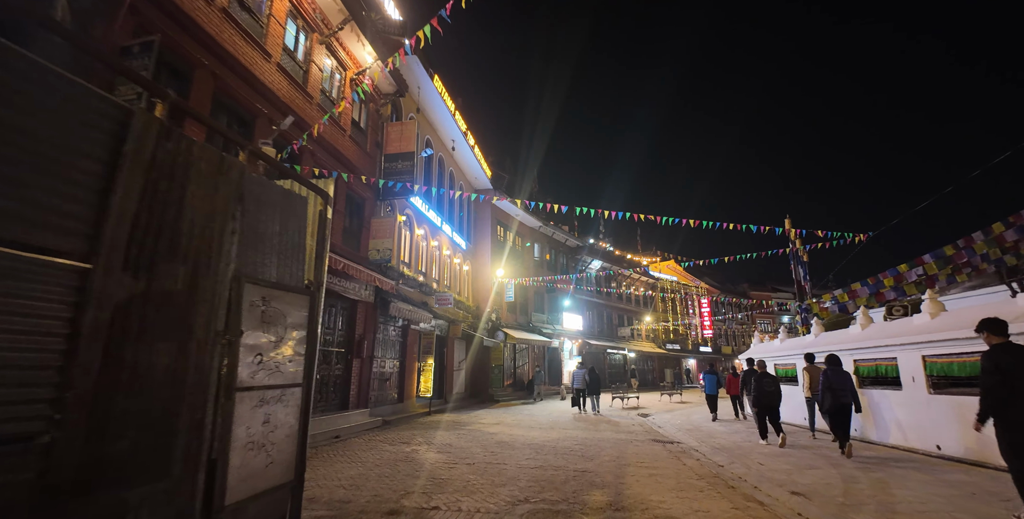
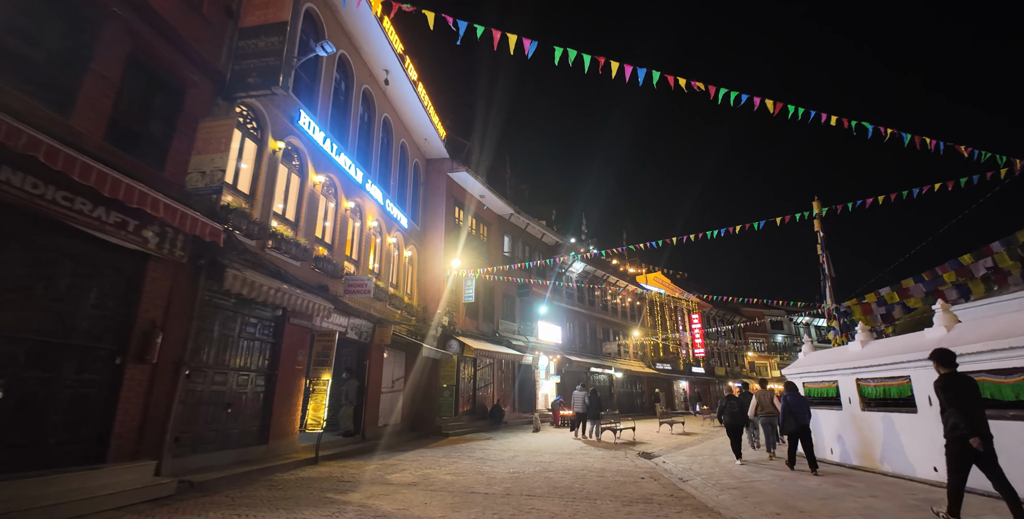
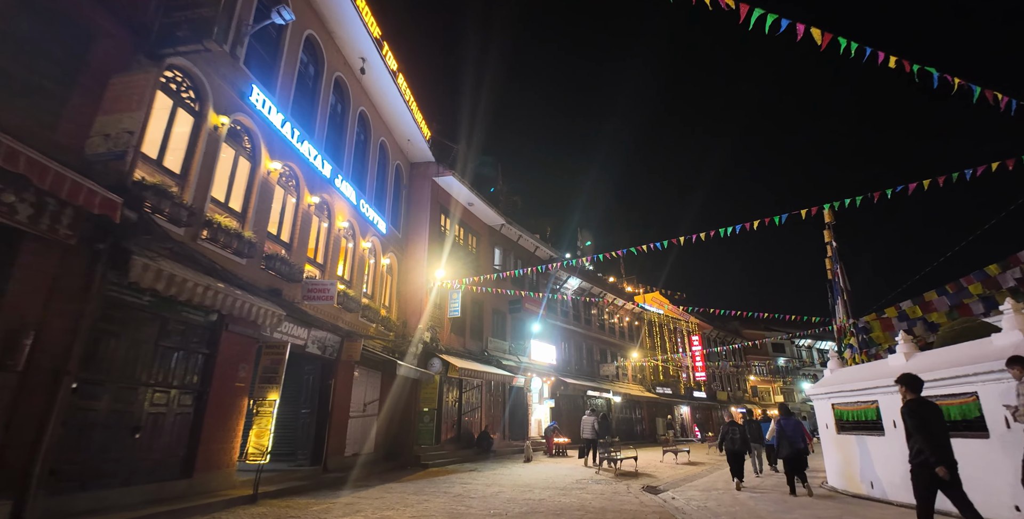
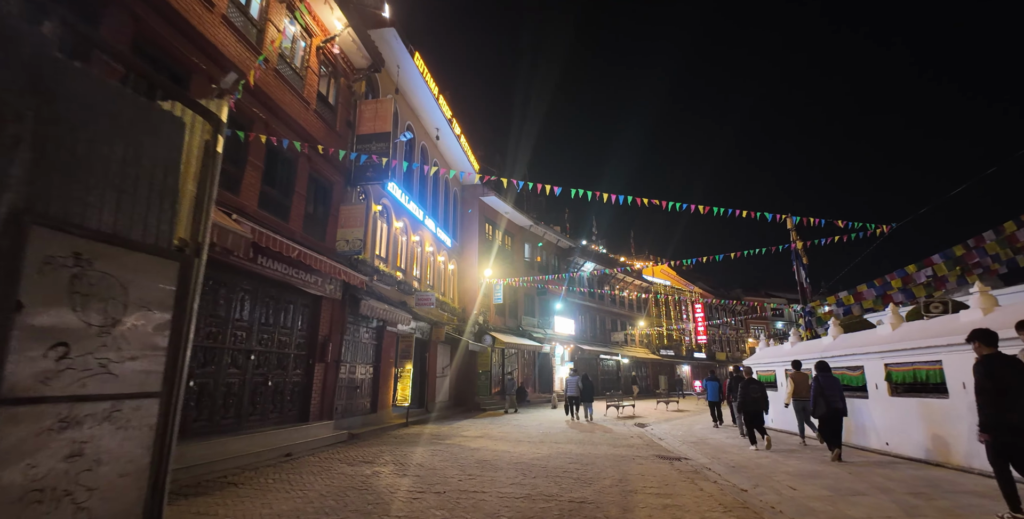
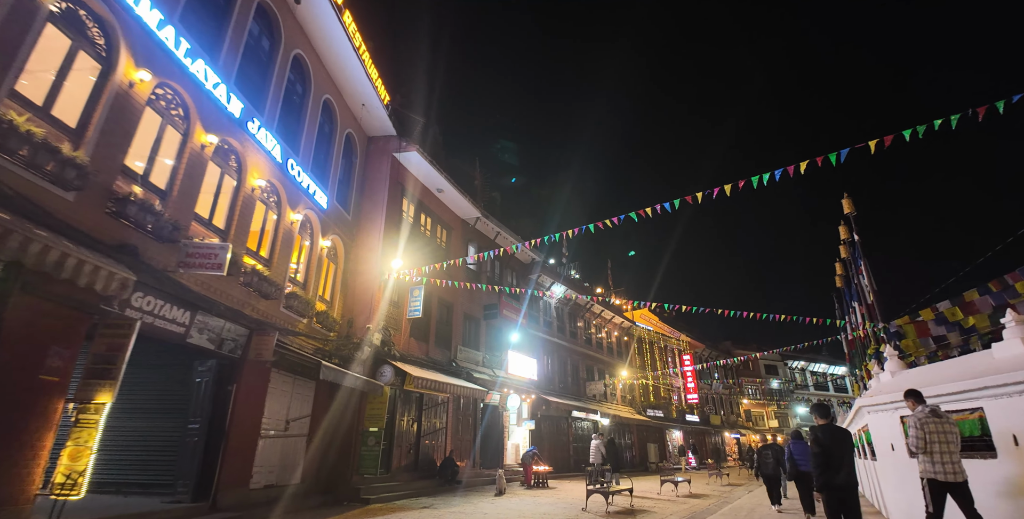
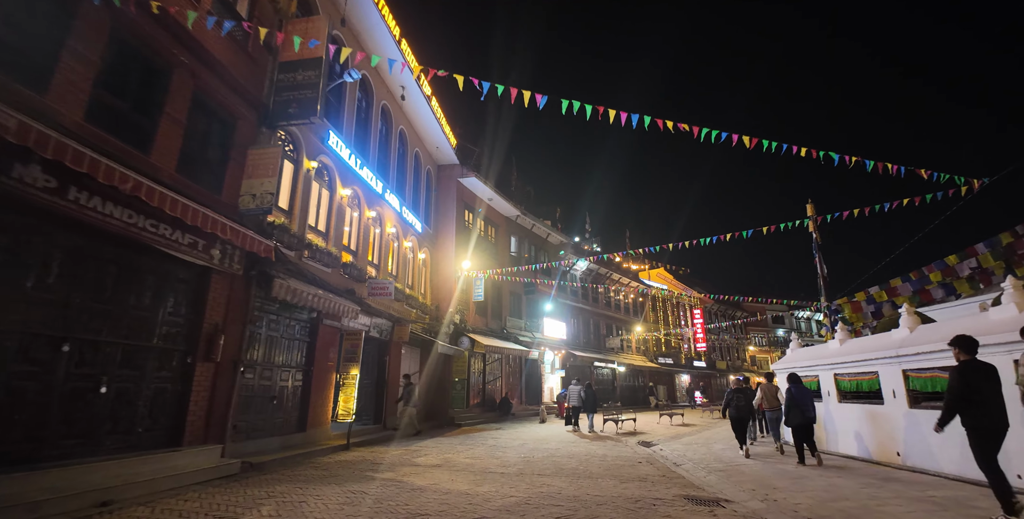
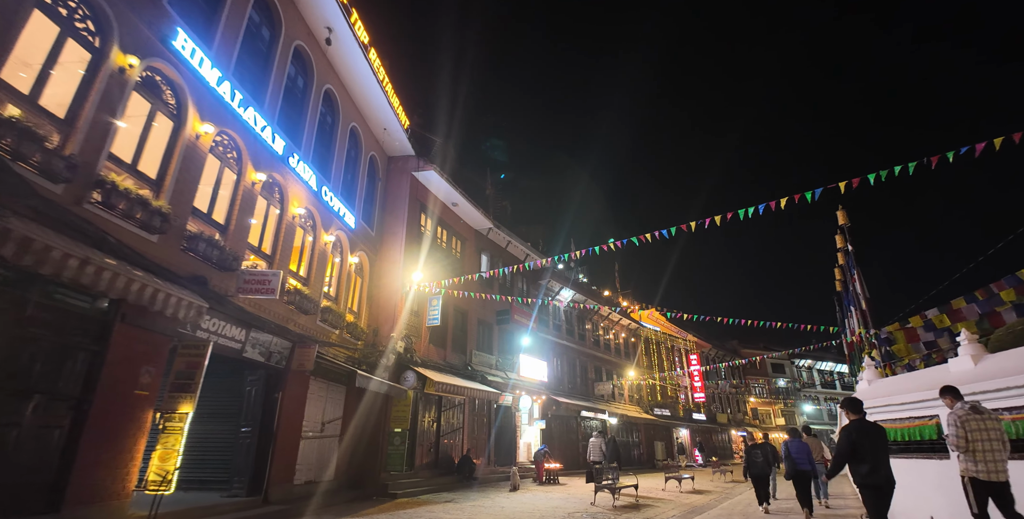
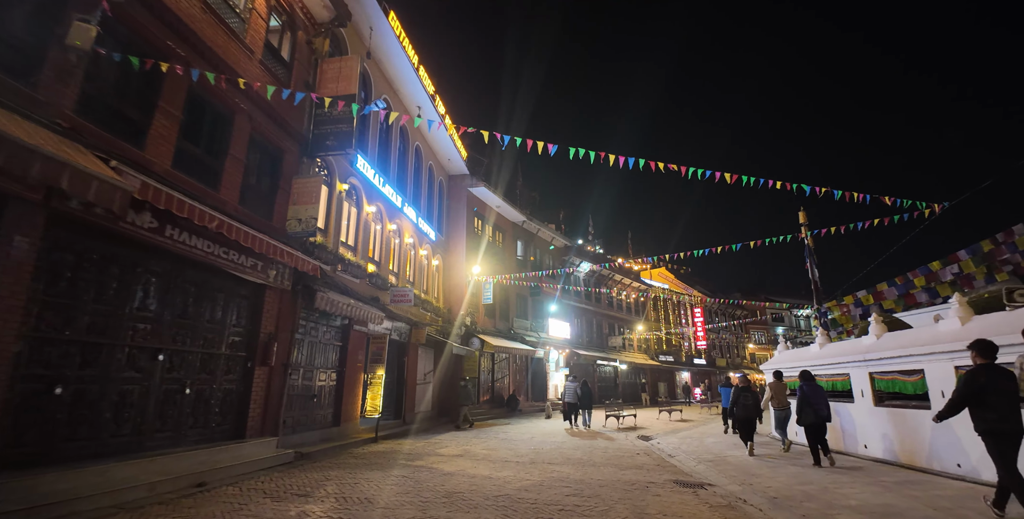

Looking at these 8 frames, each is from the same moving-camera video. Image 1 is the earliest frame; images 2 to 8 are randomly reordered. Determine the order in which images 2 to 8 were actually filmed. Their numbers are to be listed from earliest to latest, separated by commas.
4, 8, 6, 2, 3, 7, 5
